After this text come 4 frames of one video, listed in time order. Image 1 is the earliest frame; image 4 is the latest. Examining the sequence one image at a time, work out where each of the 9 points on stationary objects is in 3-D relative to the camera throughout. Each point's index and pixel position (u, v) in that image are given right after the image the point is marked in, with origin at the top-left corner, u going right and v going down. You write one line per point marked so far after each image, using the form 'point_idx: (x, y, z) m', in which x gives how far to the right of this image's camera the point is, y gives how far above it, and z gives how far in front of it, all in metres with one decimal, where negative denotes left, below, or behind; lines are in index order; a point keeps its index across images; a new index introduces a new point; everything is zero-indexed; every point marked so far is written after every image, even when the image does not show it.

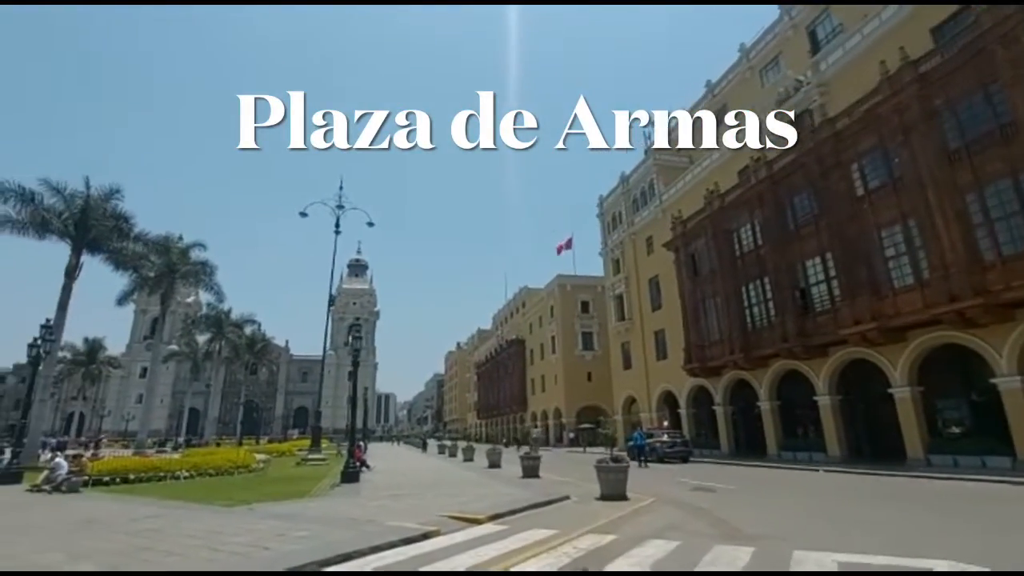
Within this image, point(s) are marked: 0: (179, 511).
0: (-8.1, -5.4, +12.8) m
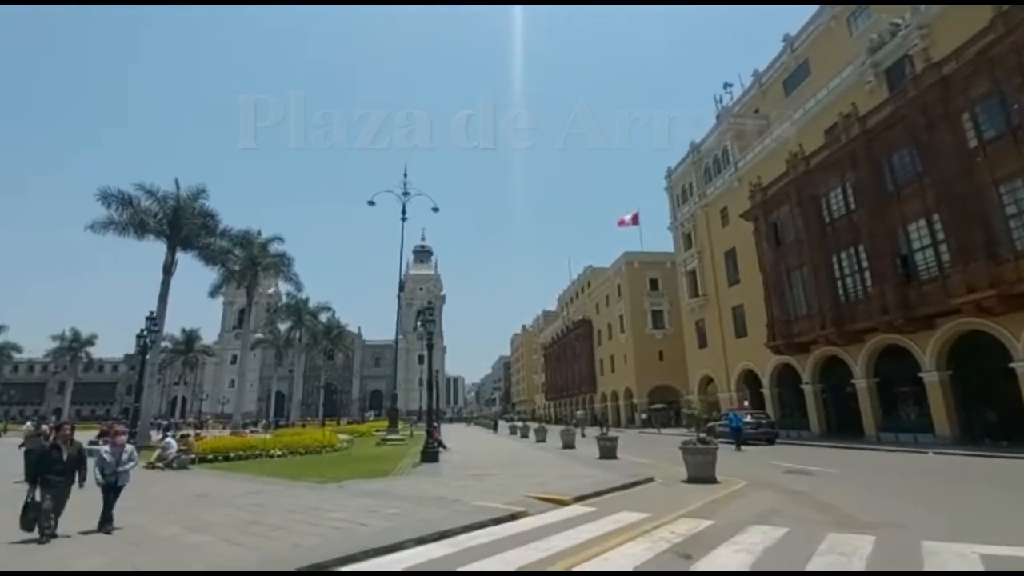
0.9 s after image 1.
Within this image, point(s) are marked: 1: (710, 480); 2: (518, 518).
0: (-6.0, -5.1, +13.4) m
1: (+5.5, -5.3, +14.5) m
2: (+0.1, -4.3, +9.7) m
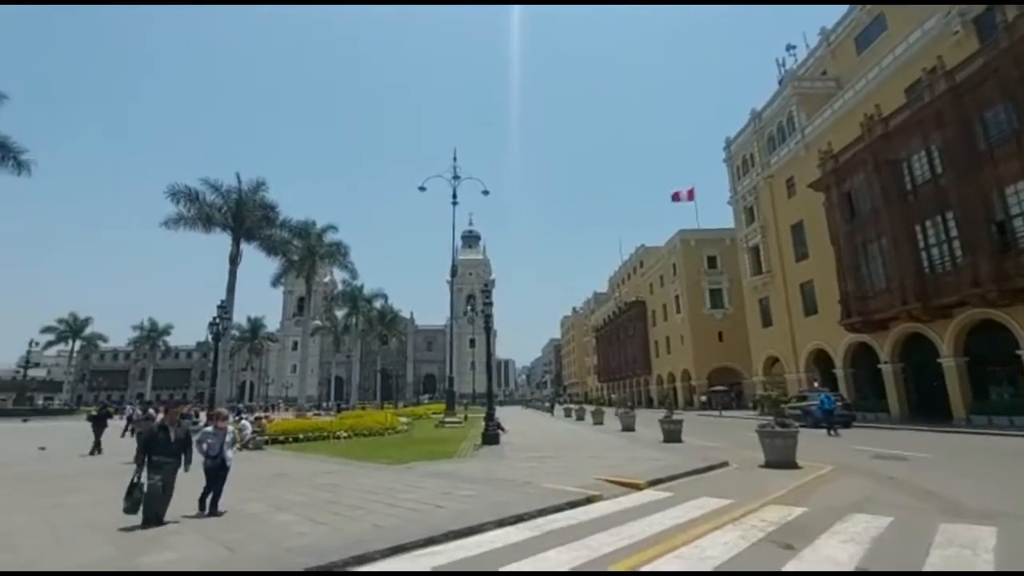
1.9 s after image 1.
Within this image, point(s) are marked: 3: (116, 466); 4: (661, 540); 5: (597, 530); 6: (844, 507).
0: (-4.2, -4.7, +13.7) m
1: (+7.3, -4.6, +13.7) m
2: (+1.5, -3.9, +9.4) m
3: (-12.0, -5.4, +15.9) m
4: (+2.0, -3.4, +7.1) m
5: (+1.2, -3.6, +7.6) m
6: (+5.9, -3.9, +9.3) m
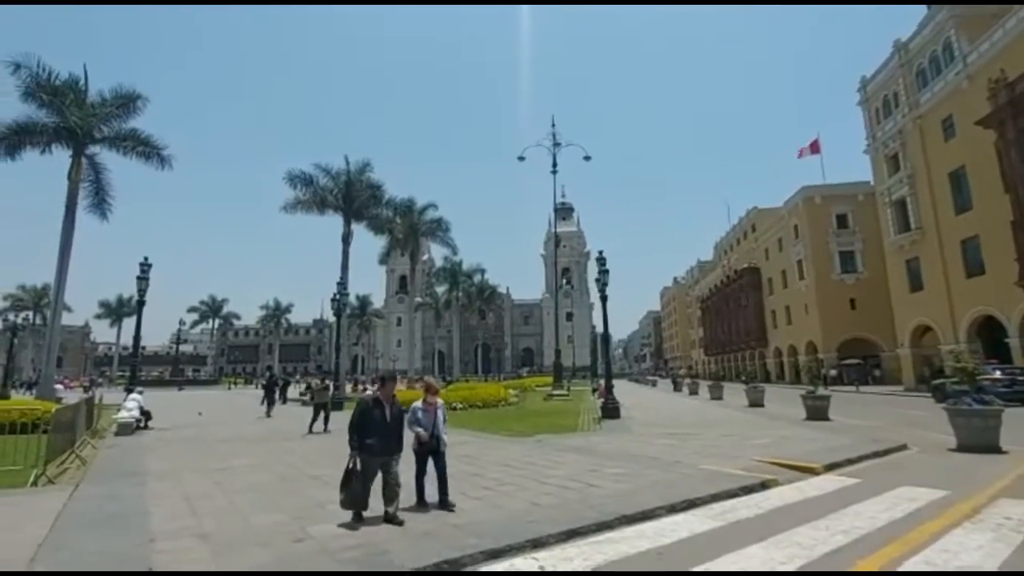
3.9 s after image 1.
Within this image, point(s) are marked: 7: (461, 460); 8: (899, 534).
0: (-0.8, -3.9, +13.4) m
1: (+10.5, -3.5, +11.4) m
2: (+4.1, -3.2, +8.2) m
3: (-8.0, -4.7, +17.0) m
4: (+4.2, -2.8, +5.8) m
5: (+3.5, -2.9, +6.5) m
6: (+8.4, -3.1, +7.3) m
7: (-1.1, -3.5, +10.5) m
8: (+4.5, -2.8, +6.0) m
